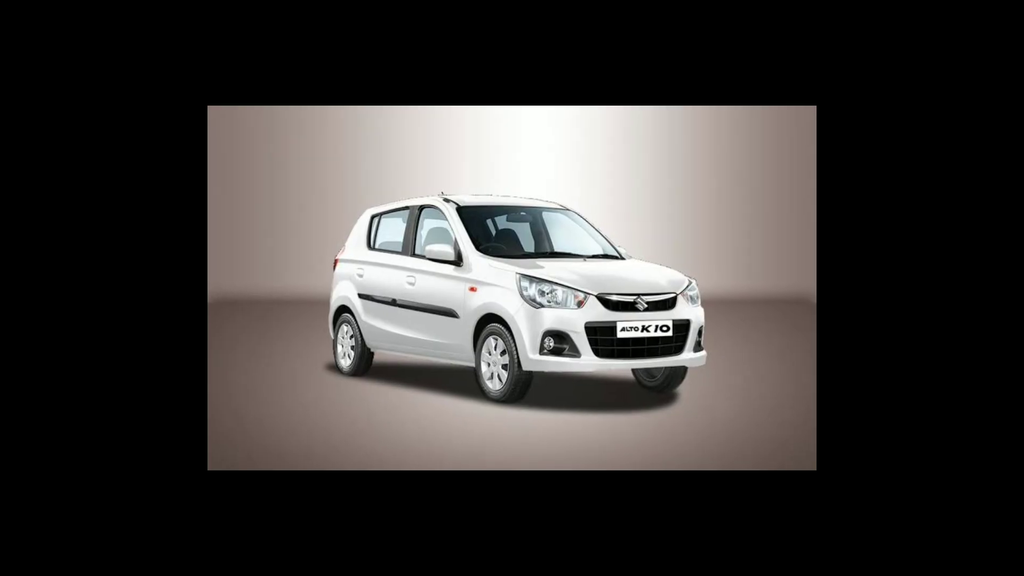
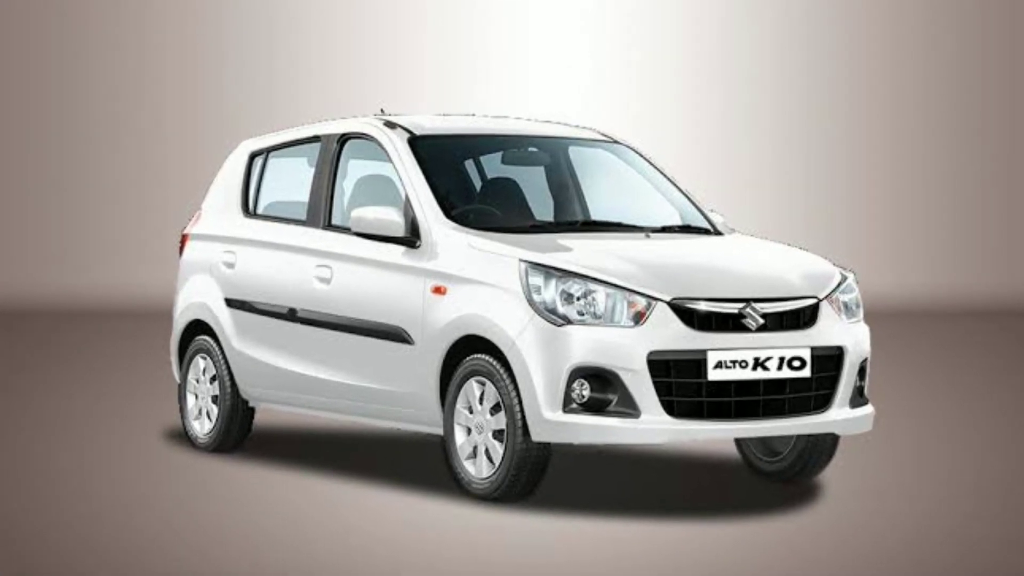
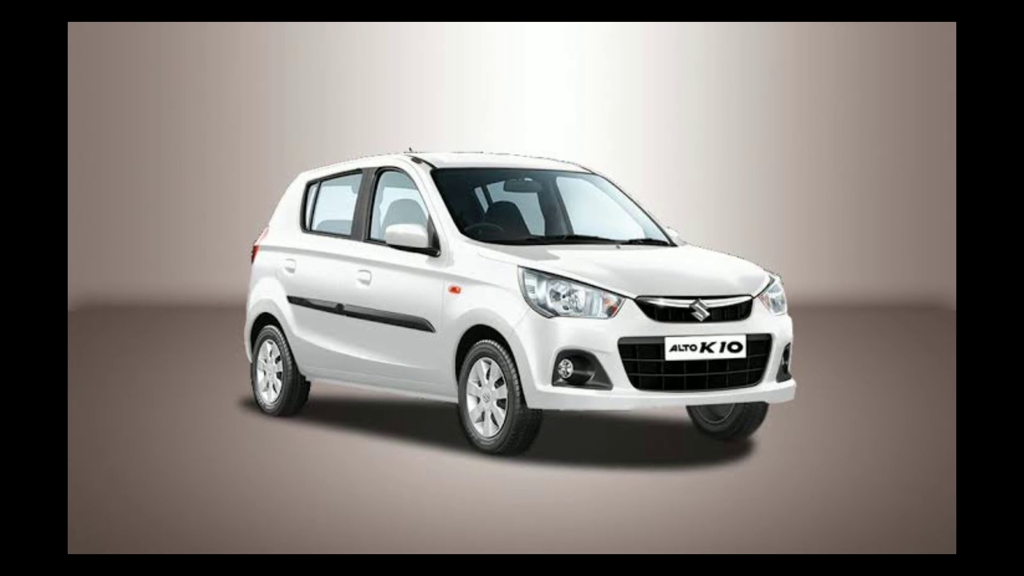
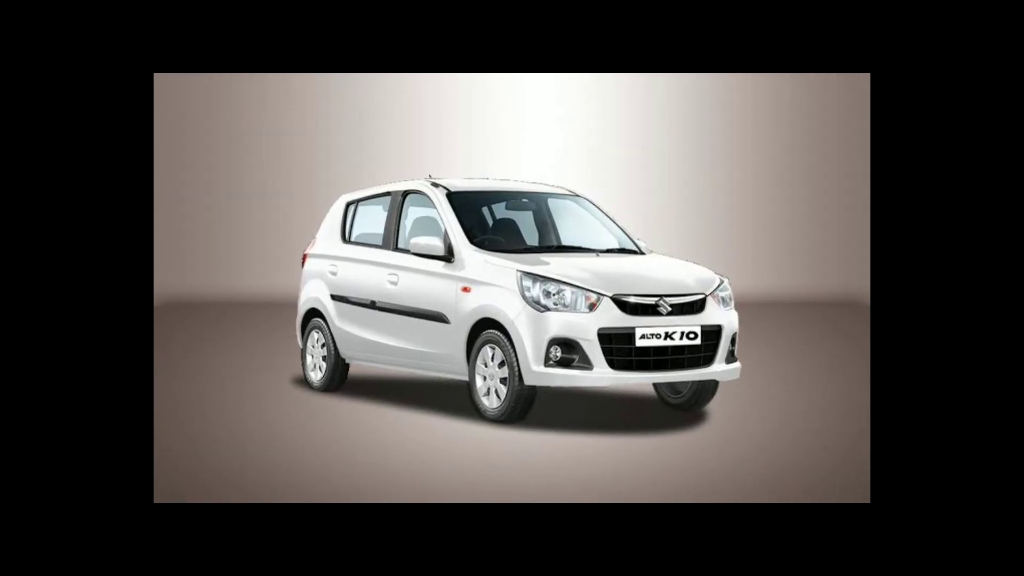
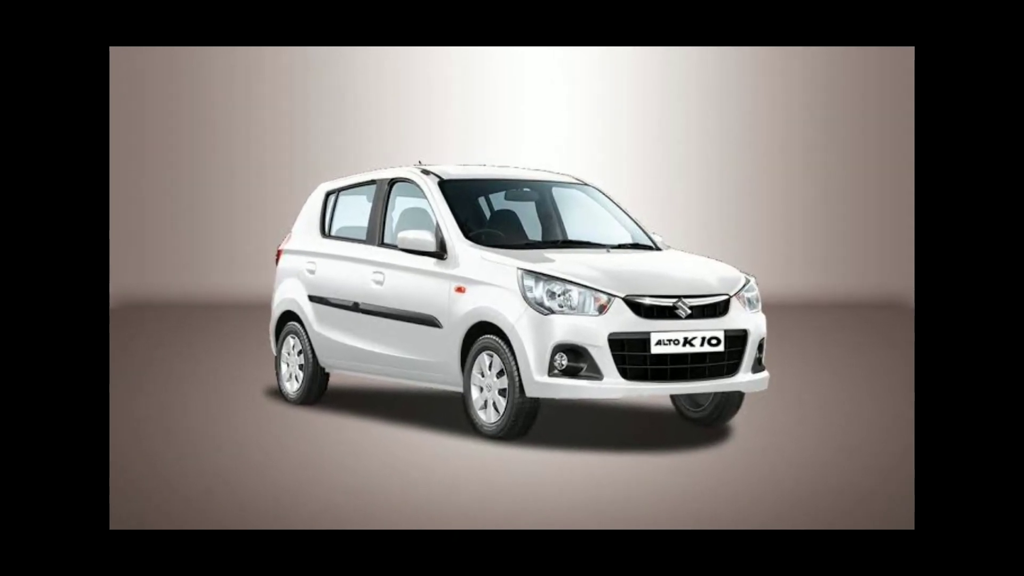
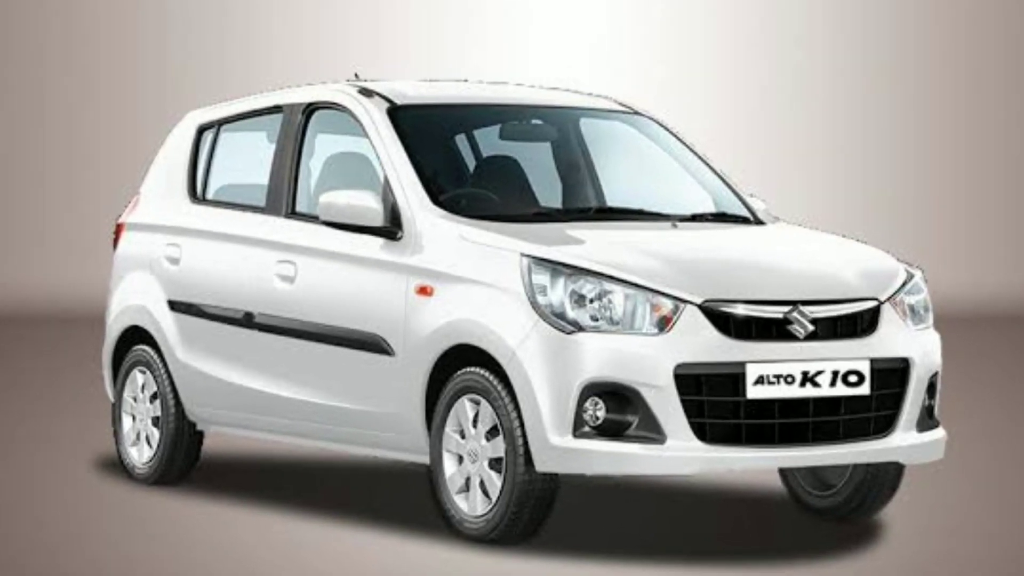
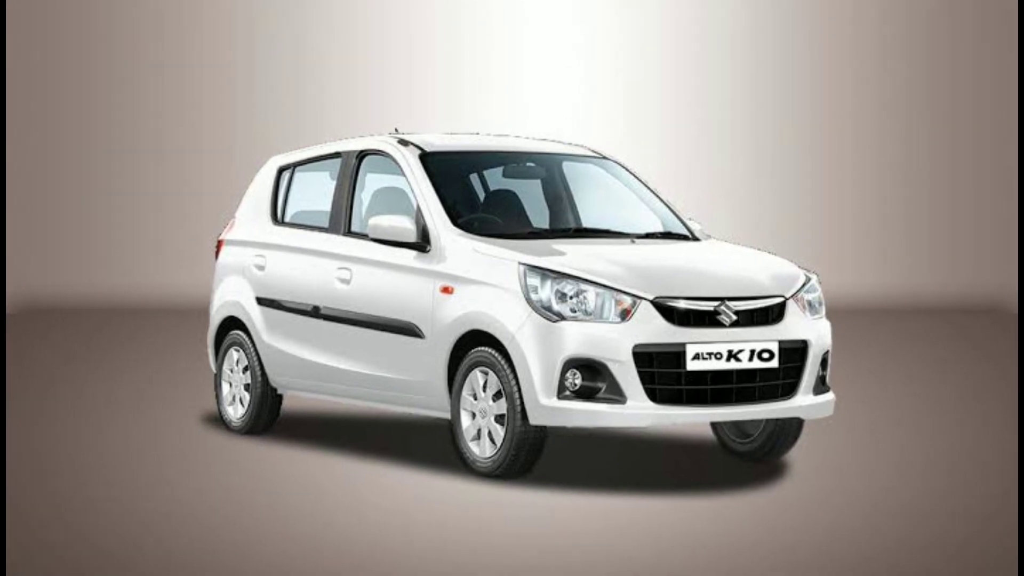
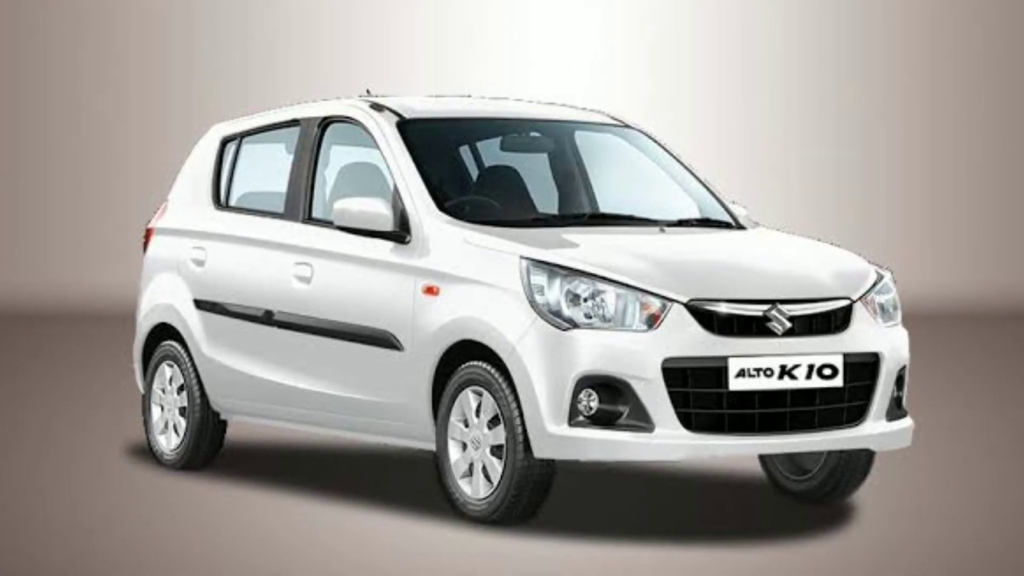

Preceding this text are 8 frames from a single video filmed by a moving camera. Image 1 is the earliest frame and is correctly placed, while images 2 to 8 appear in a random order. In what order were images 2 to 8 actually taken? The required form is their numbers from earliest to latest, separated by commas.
4, 5, 3, 7, 2, 8, 6
